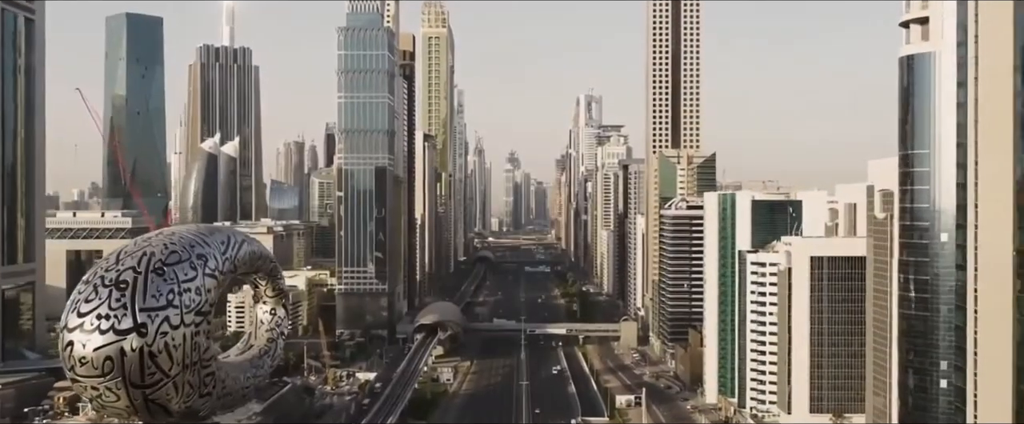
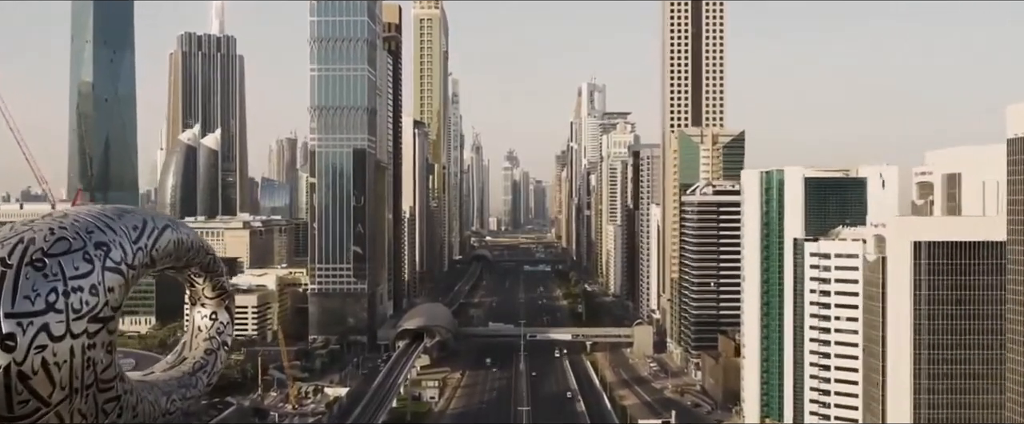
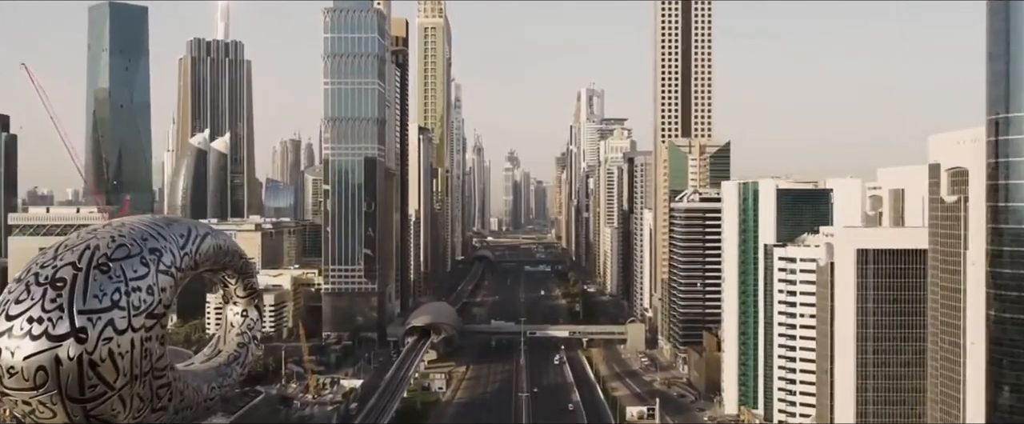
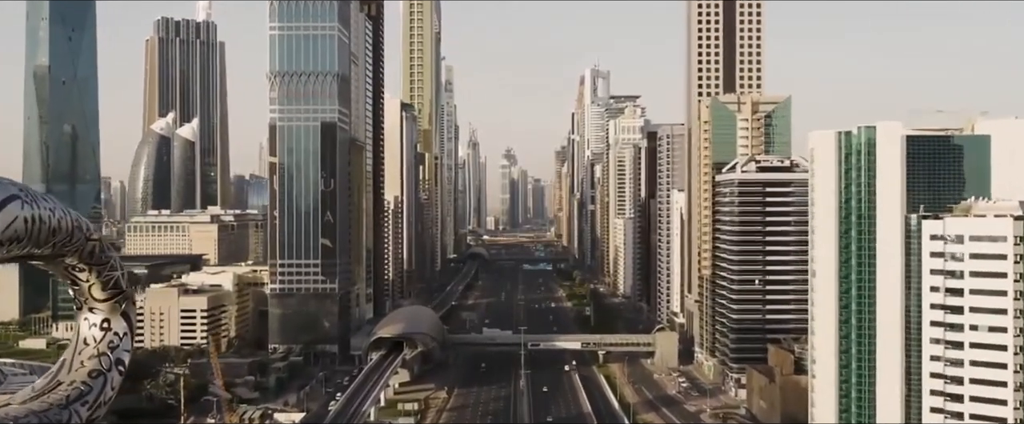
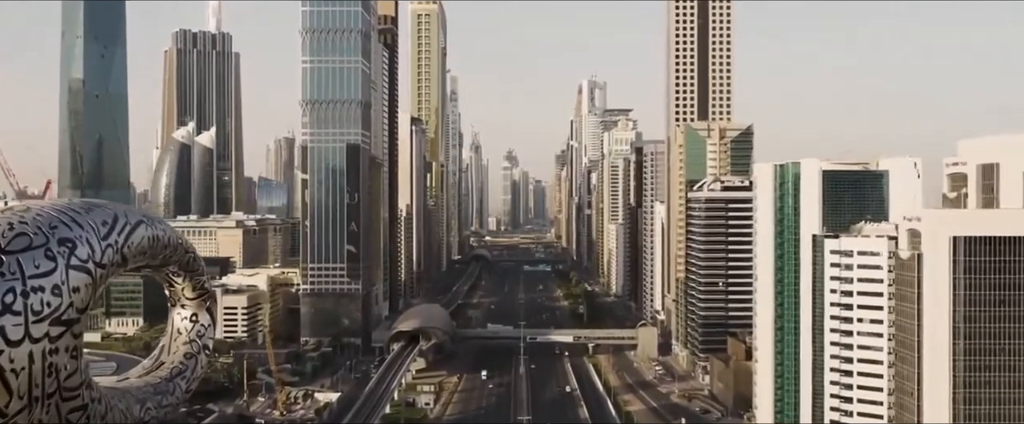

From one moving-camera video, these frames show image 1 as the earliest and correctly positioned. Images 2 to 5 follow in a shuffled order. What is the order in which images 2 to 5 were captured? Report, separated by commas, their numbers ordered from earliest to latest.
3, 2, 5, 4
